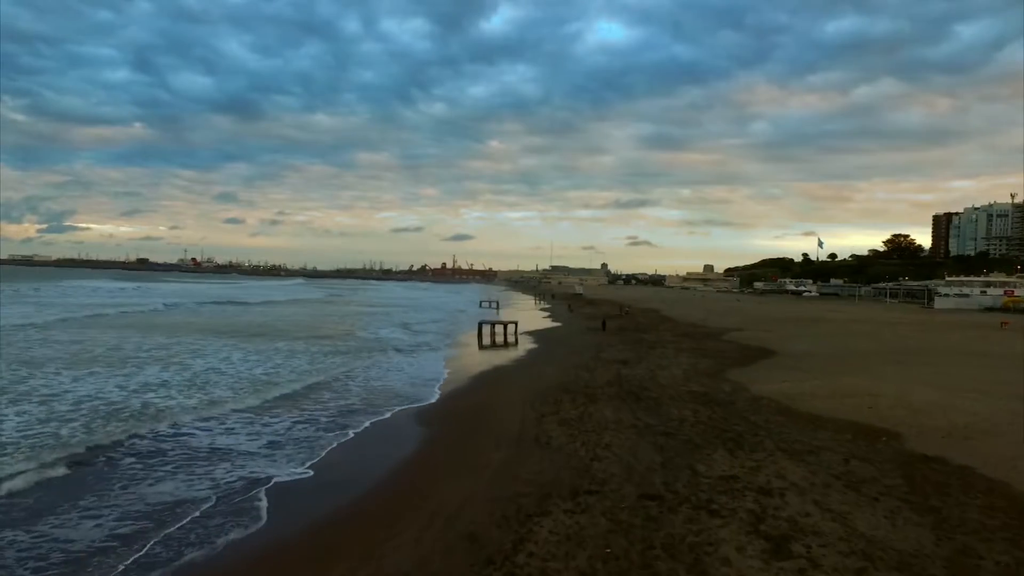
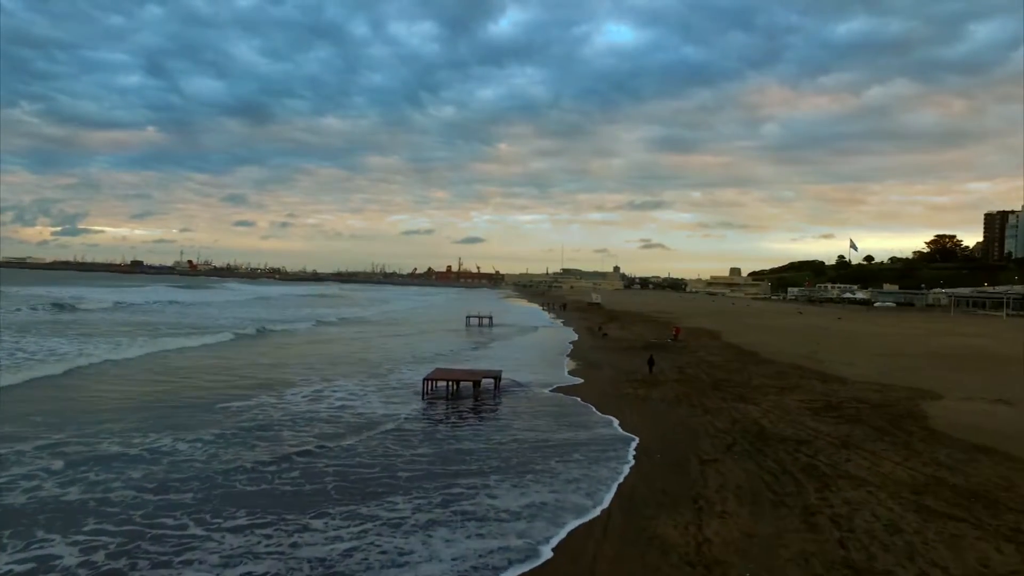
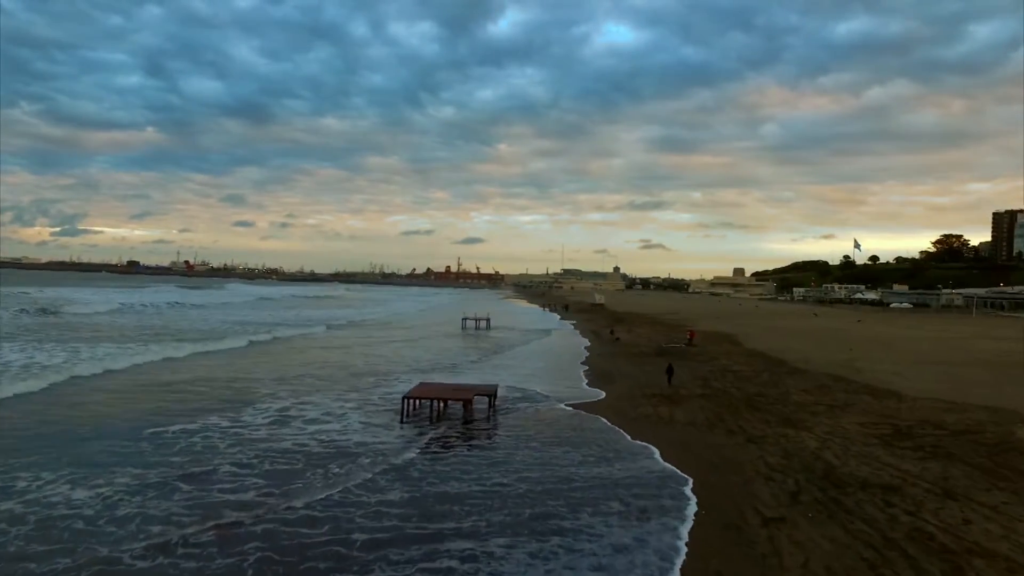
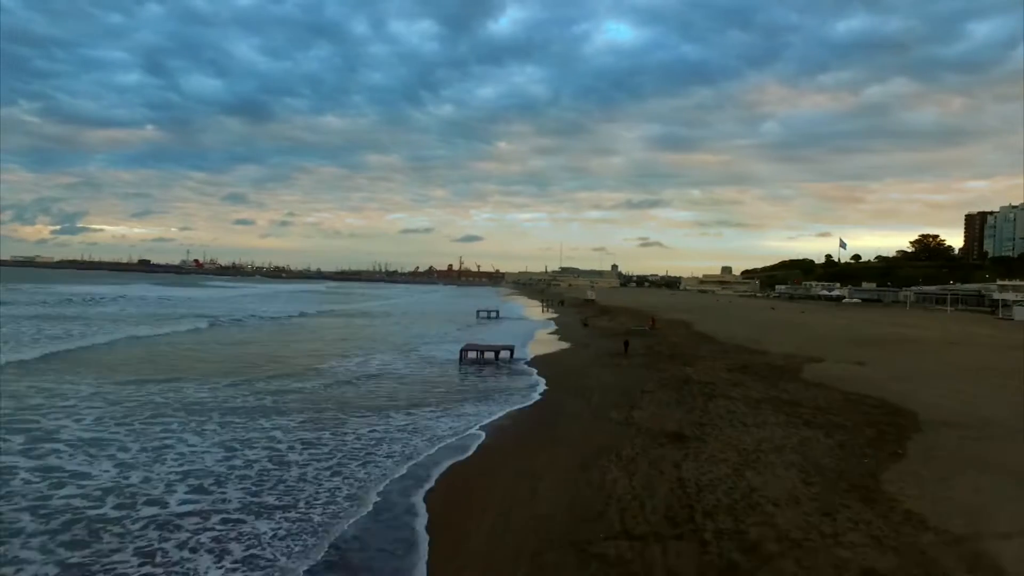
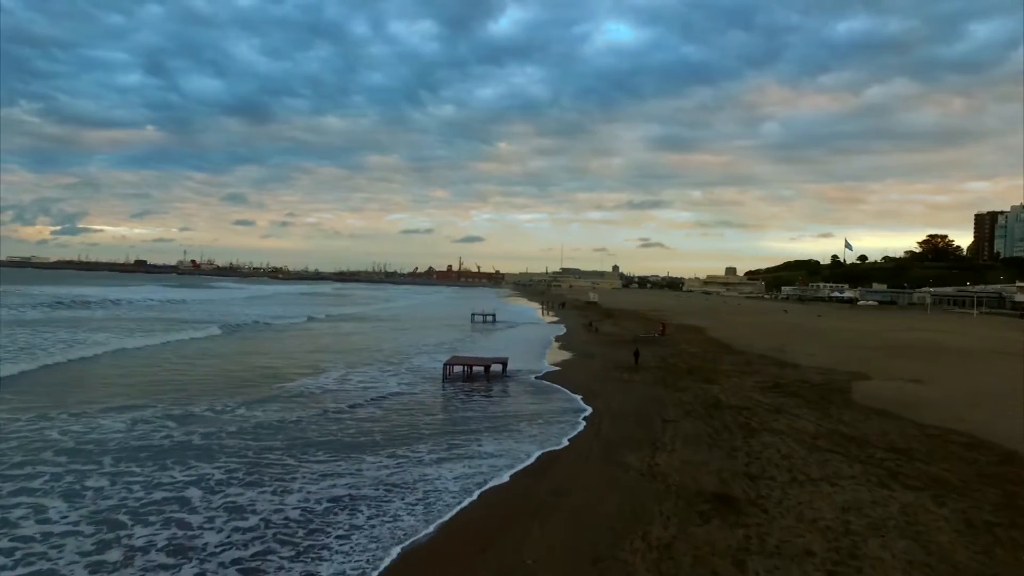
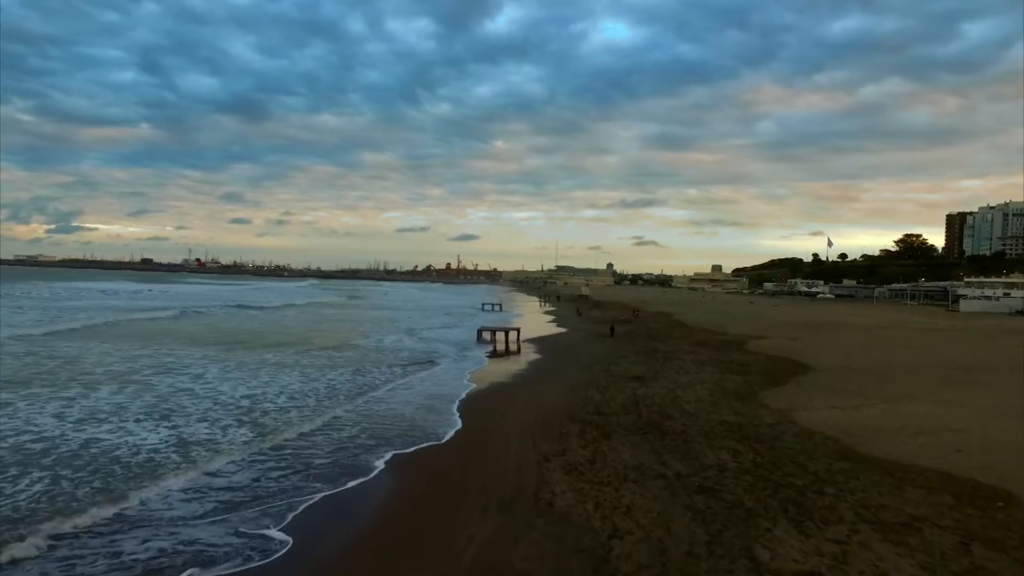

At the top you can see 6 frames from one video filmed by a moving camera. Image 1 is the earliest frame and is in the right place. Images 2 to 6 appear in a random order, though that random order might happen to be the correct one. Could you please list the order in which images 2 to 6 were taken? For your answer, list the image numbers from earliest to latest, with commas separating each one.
6, 4, 5, 2, 3
